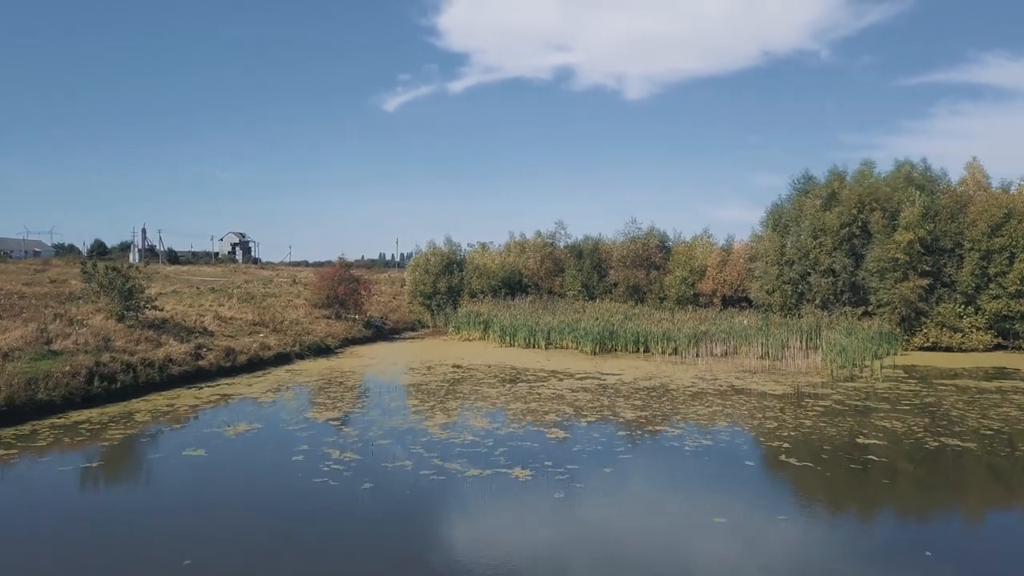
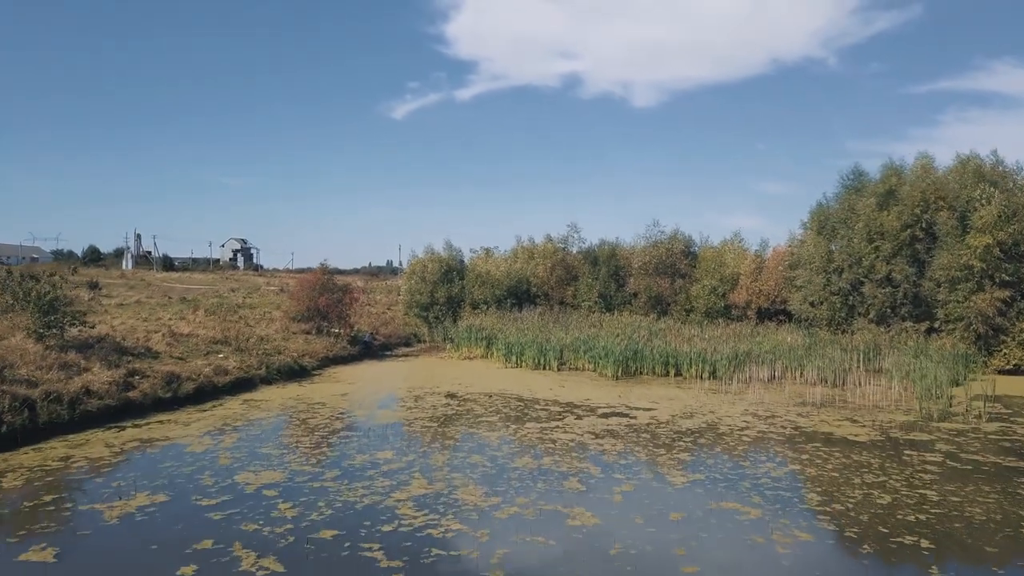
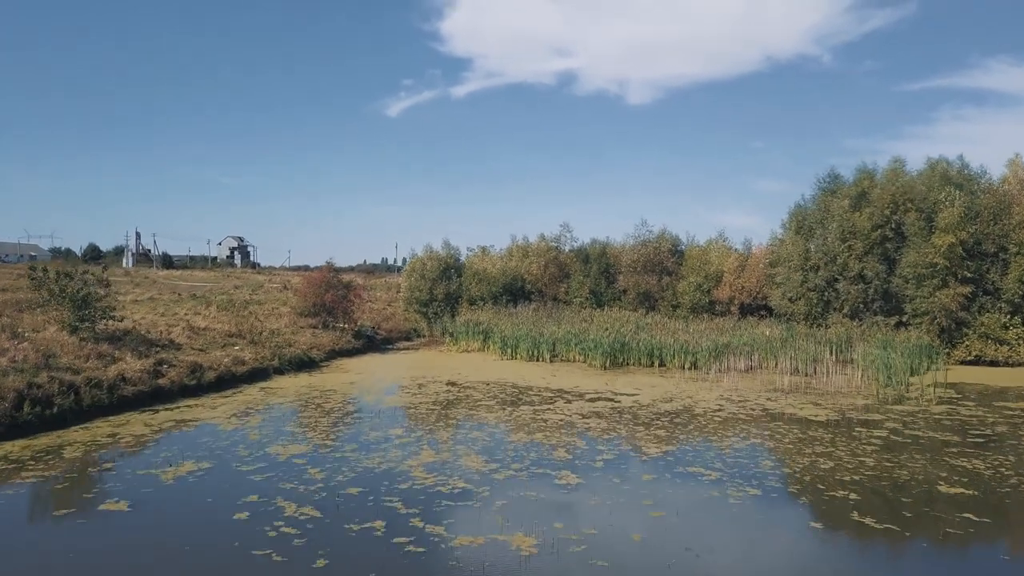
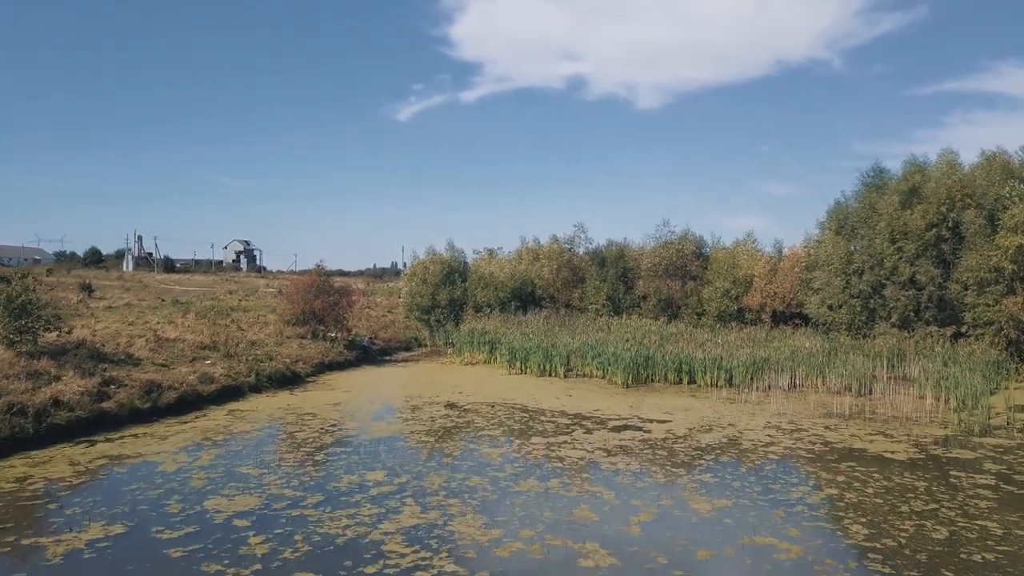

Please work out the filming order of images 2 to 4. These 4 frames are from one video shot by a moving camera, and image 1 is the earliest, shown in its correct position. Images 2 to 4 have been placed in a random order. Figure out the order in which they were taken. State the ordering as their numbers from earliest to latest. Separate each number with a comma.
3, 2, 4
